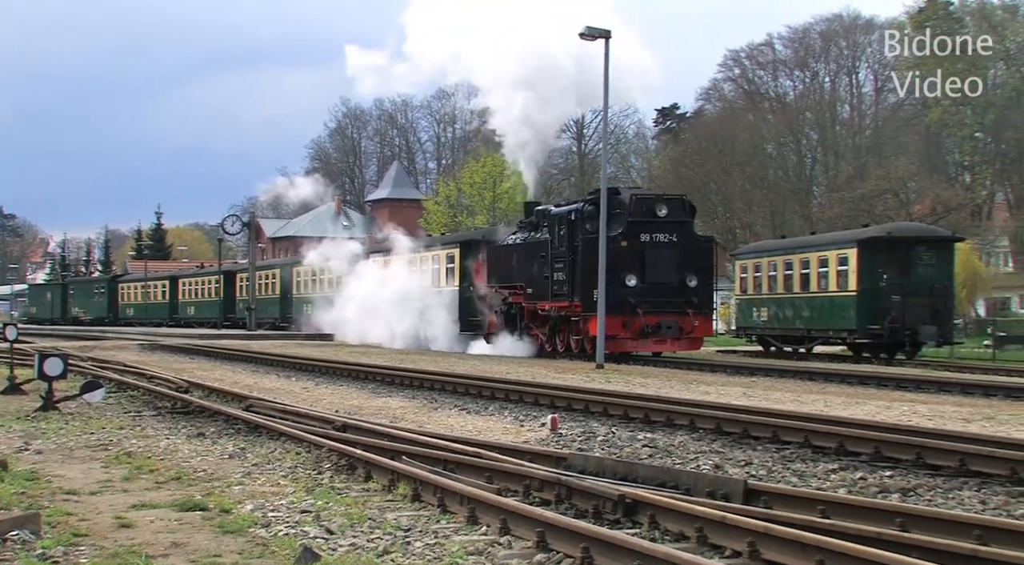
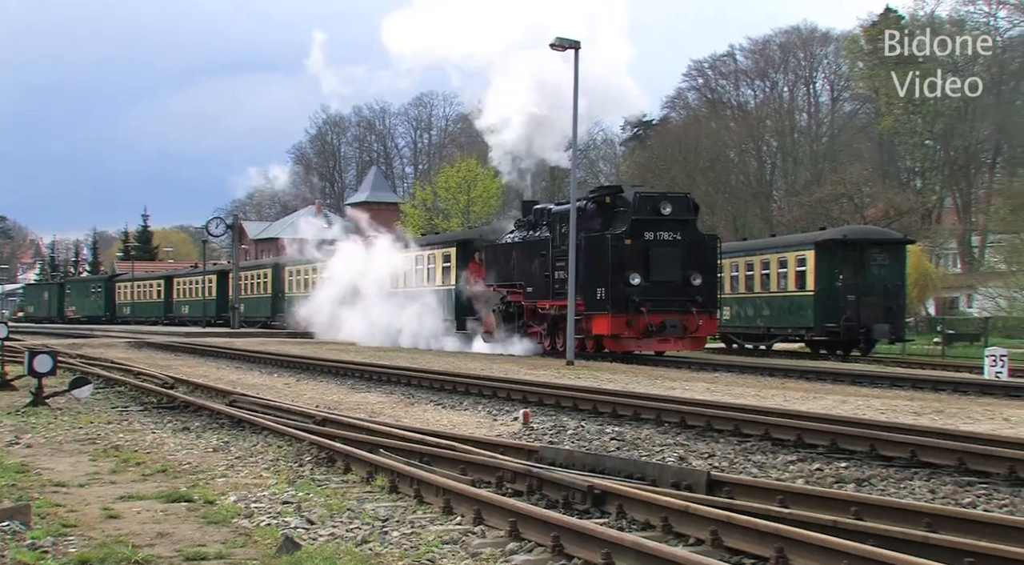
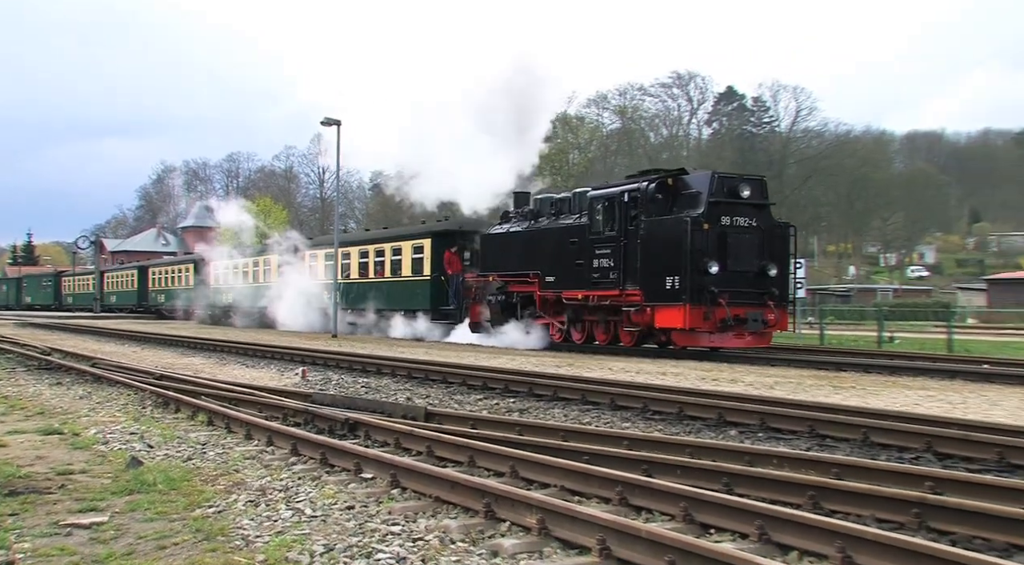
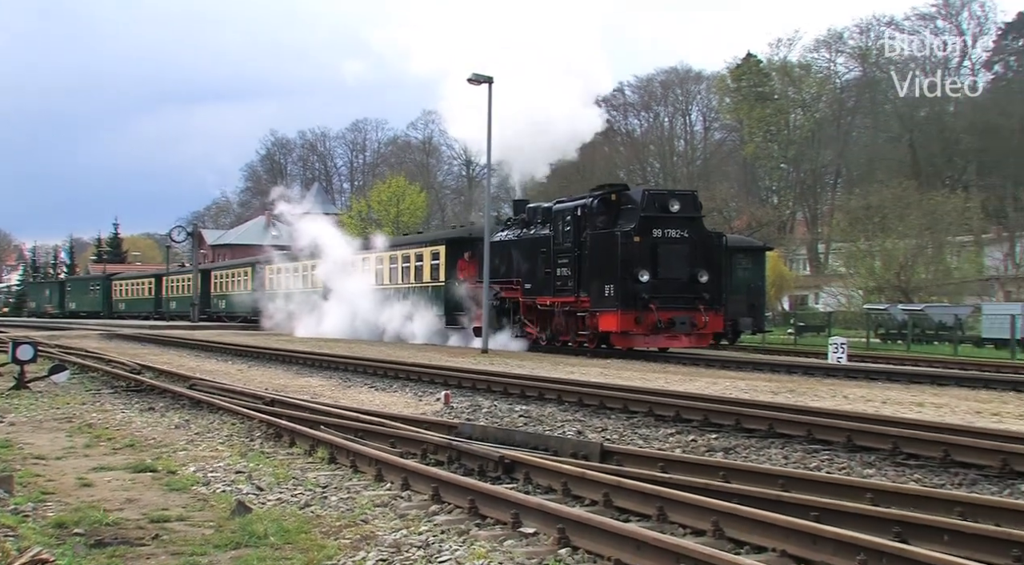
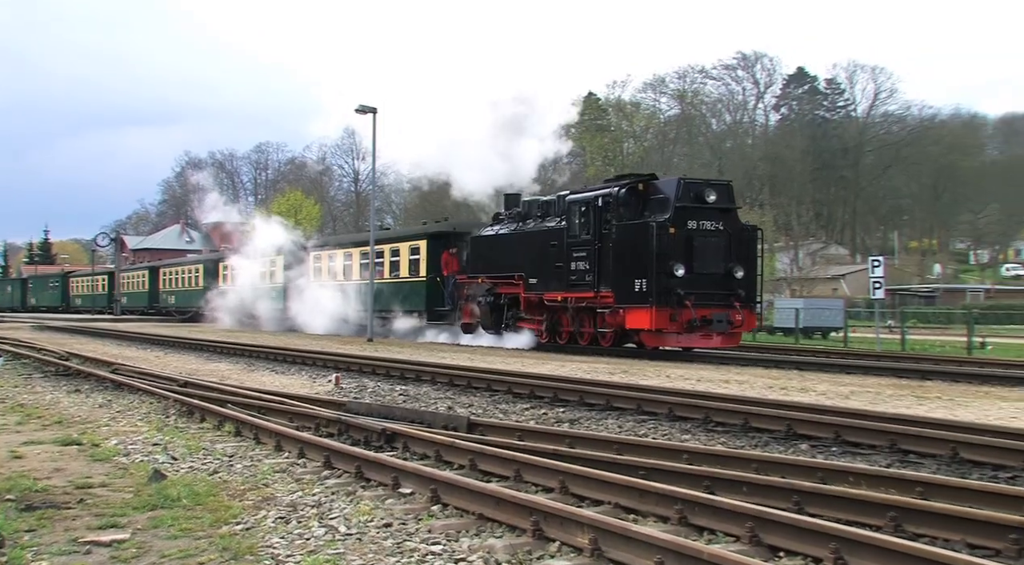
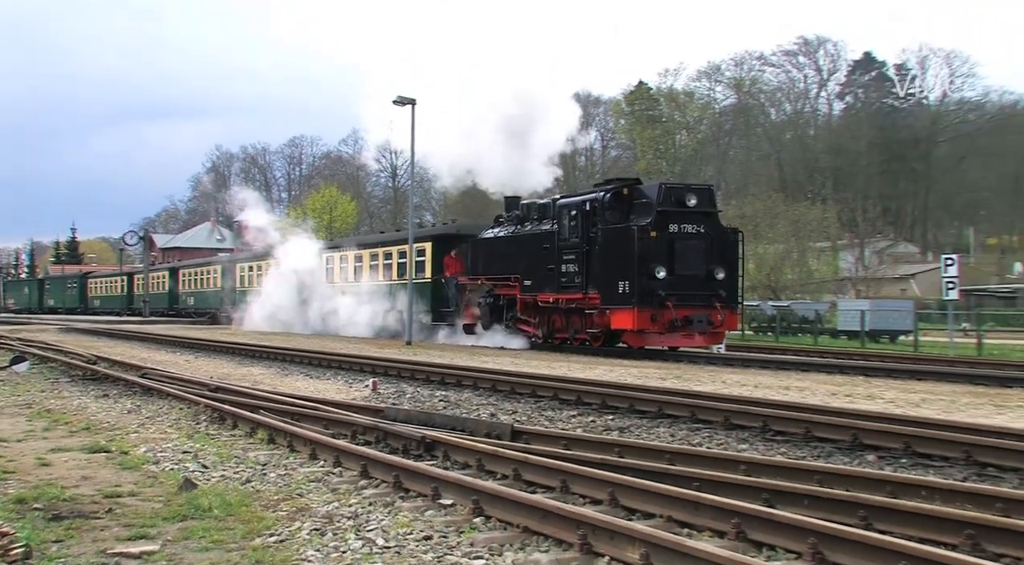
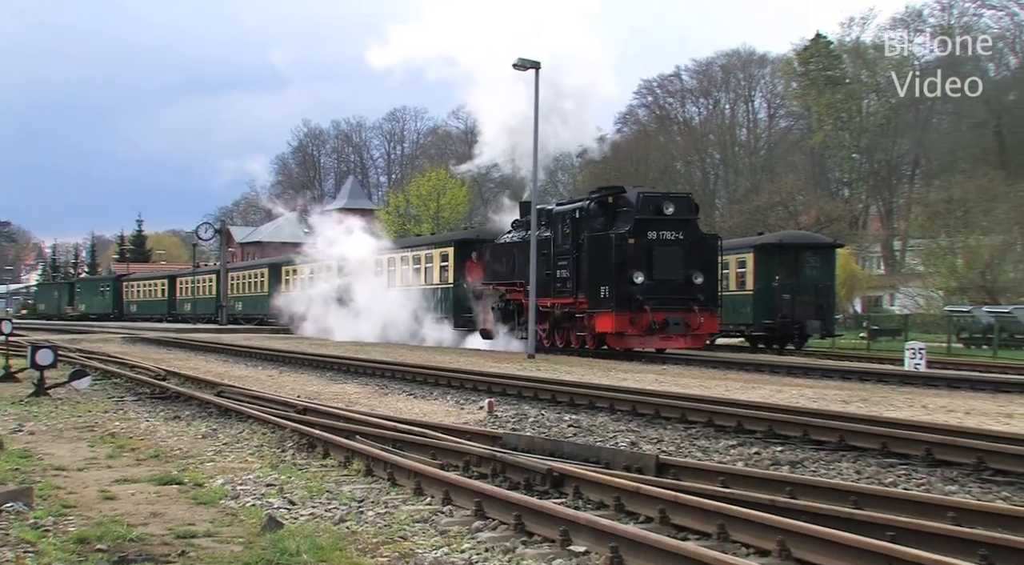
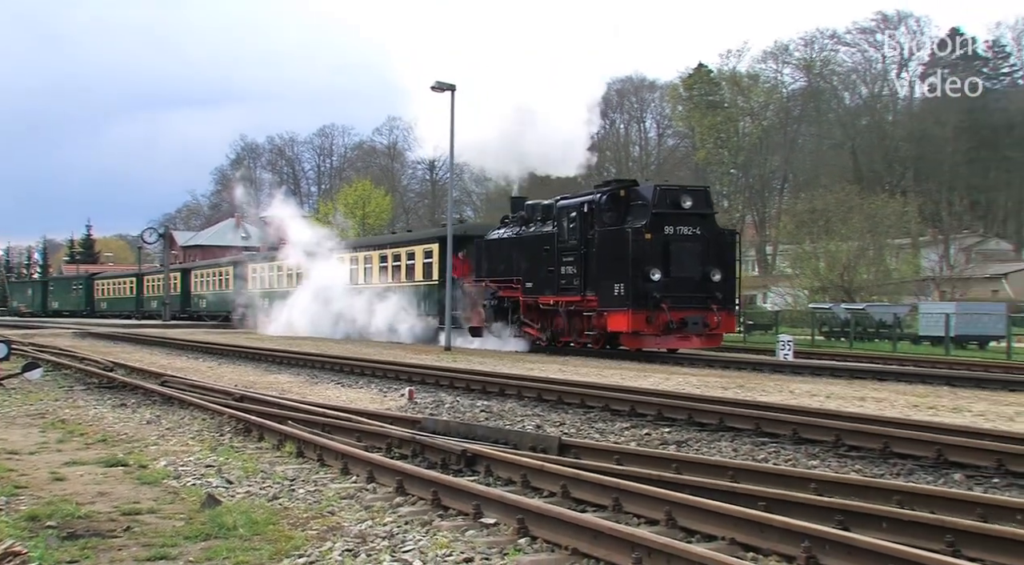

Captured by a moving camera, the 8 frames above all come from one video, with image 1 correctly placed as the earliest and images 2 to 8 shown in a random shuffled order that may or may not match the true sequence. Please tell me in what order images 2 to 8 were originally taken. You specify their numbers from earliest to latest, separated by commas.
2, 7, 4, 8, 6, 5, 3
